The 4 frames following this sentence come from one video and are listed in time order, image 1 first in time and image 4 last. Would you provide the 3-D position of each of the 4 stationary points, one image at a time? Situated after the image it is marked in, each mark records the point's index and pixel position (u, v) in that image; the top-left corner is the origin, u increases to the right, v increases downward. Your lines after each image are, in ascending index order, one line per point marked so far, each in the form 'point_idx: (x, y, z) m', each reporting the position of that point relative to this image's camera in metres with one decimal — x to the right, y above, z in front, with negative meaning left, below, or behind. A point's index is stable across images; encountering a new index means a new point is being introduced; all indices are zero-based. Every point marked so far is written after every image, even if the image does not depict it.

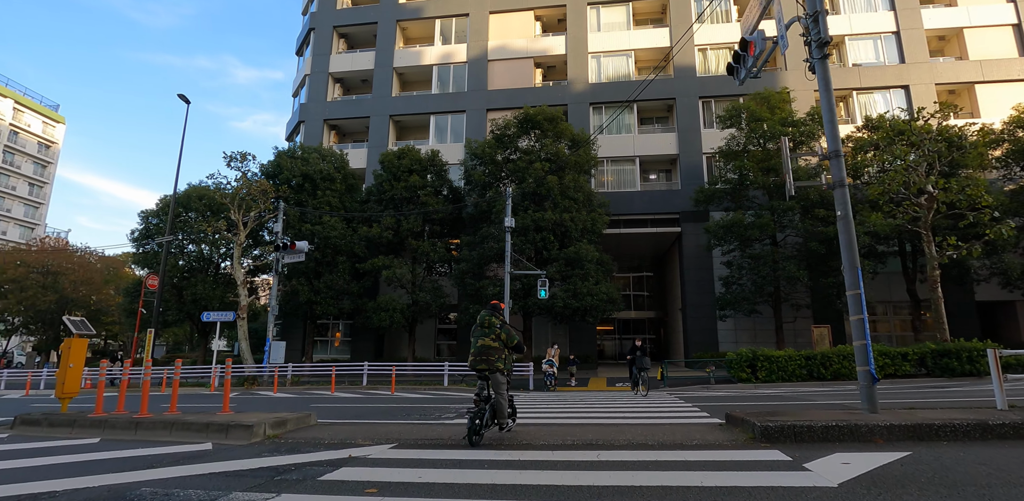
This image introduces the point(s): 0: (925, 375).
0: (+13.4, -4.1, +16.0) m
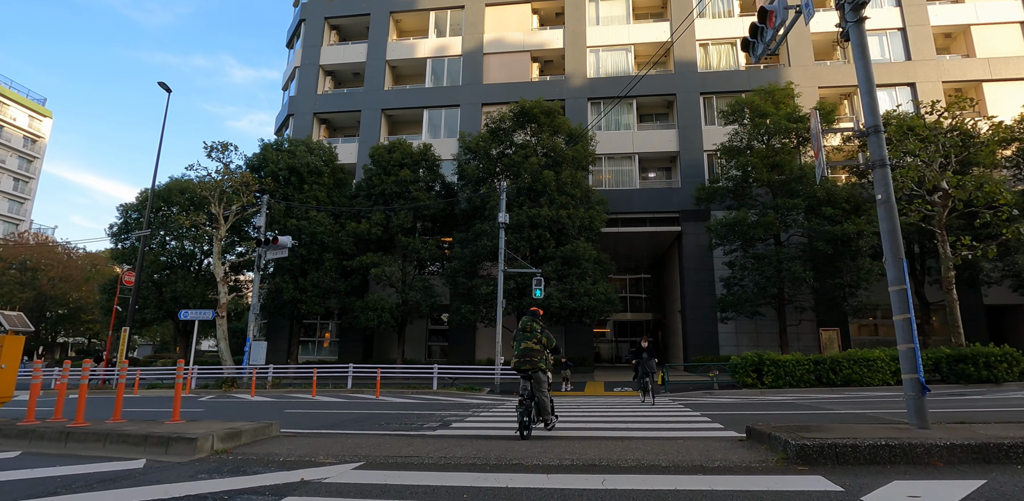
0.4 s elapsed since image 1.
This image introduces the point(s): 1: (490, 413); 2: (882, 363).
0: (+13.2, -4.0, +15.2) m
1: (-0.5, -3.5, +10.7) m
2: (+11.4, -3.5, +15.2) m
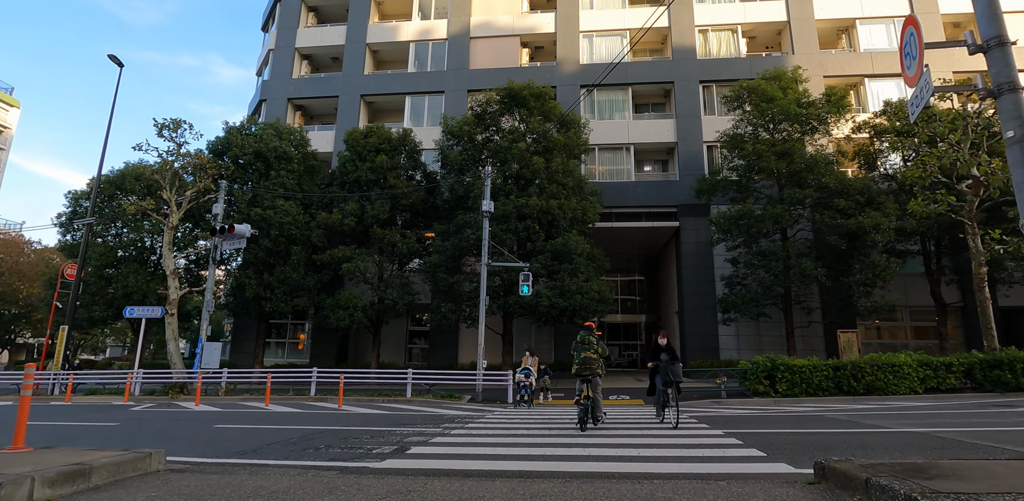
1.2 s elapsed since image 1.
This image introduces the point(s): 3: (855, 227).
0: (+12.7, -3.9, +13.6) m
1: (-0.8, -3.2, +8.8) m
2: (+11.0, -3.3, +13.6) m
3: (+12.1, +0.8, +17.4) m
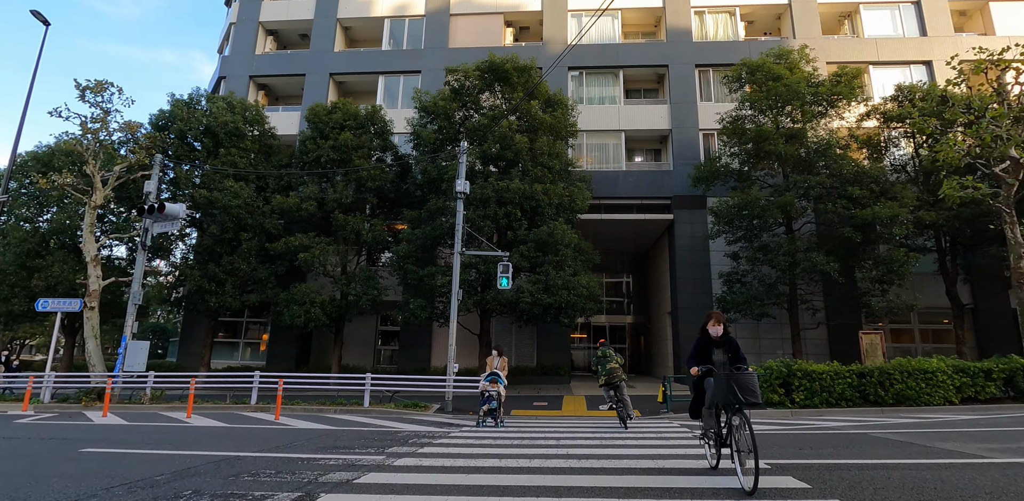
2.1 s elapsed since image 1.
0: (+12.1, -3.6, +11.9) m
1: (-1.3, -2.8, +6.7) m
2: (+10.4, -3.0, +11.8) m
3: (+11.5, +1.0, +15.7) m
